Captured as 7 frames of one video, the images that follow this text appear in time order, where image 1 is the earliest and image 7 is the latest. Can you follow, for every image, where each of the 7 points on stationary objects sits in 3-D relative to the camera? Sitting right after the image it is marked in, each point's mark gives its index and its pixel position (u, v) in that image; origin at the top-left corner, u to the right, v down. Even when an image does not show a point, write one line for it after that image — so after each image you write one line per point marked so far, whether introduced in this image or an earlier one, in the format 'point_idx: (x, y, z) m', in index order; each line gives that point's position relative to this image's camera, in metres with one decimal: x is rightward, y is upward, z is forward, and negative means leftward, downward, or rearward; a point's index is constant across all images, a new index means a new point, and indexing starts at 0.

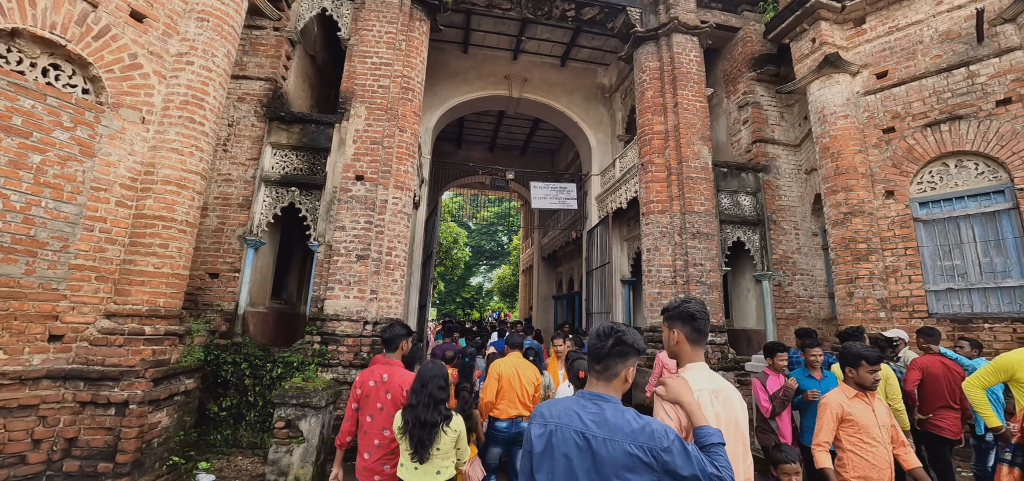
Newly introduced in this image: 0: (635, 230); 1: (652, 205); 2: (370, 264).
0: (+2.3, +0.2, +8.0) m
1: (+2.2, +0.5, +6.8) m
2: (-1.8, -0.3, +5.5) m
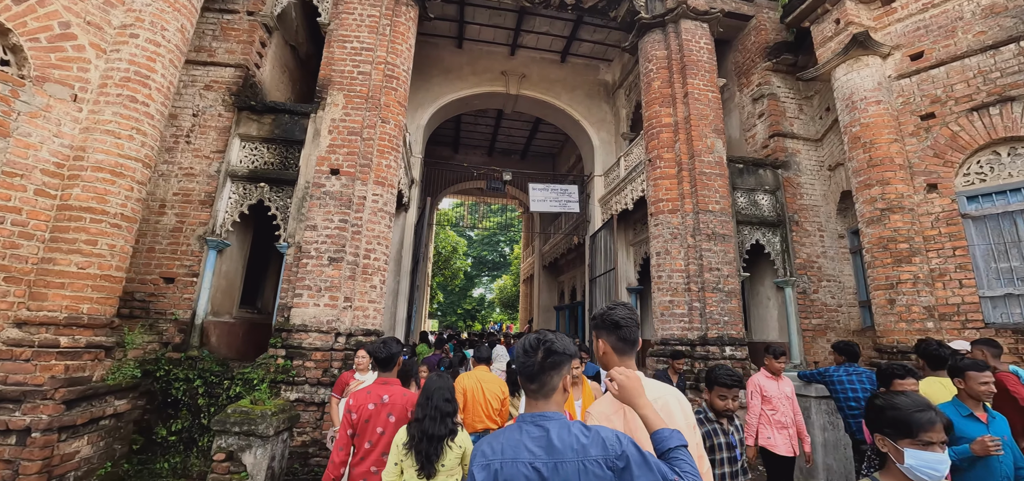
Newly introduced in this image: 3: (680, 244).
0: (+2.3, +0.1, +7.3) m
1: (+2.1, +0.5, +6.1) m
2: (-1.9, -0.3, +4.9) m
3: (+2.3, -0.1, +5.9) m
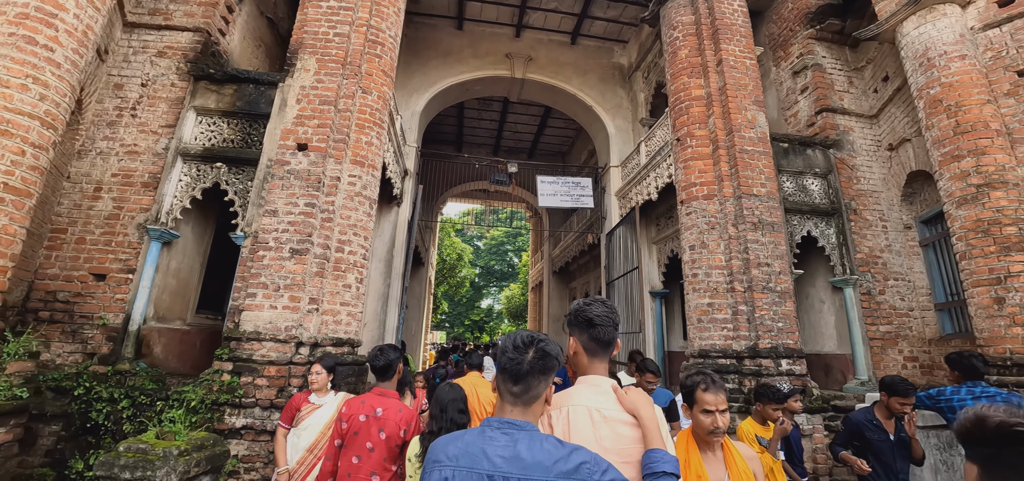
0: (+2.4, +0.2, +6.4) m
1: (+2.2, +0.6, +5.1) m
2: (-1.9, -0.2, +4.0) m
3: (+2.4, +0.1, +4.9) m
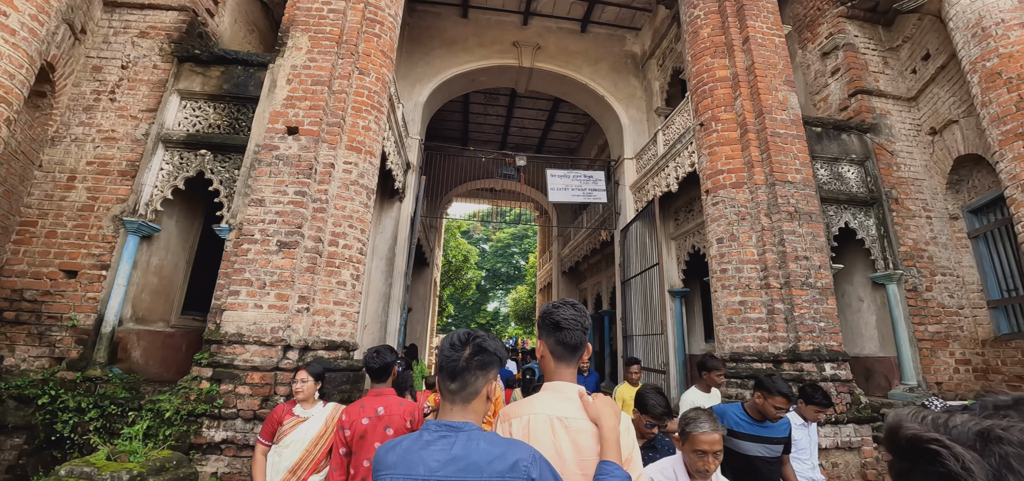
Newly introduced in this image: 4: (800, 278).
0: (+2.5, +0.3, +5.9) m
1: (+2.3, +0.7, +4.7) m
2: (-1.8, -0.1, +3.6) m
3: (+2.5, +0.1, +4.4) m
4: (+2.8, -0.4, +4.1) m
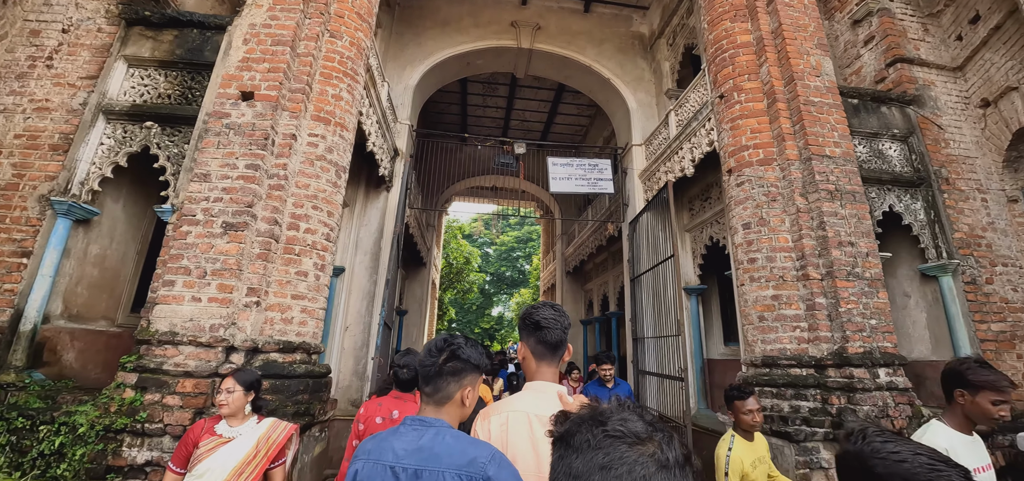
0: (+2.4, +0.4, +5.3) m
1: (+2.2, +0.8, +4.1) m
2: (-1.9, 0.0, +3.0) m
3: (+2.4, +0.3, +3.8) m
4: (+2.7, -0.2, +3.5) m
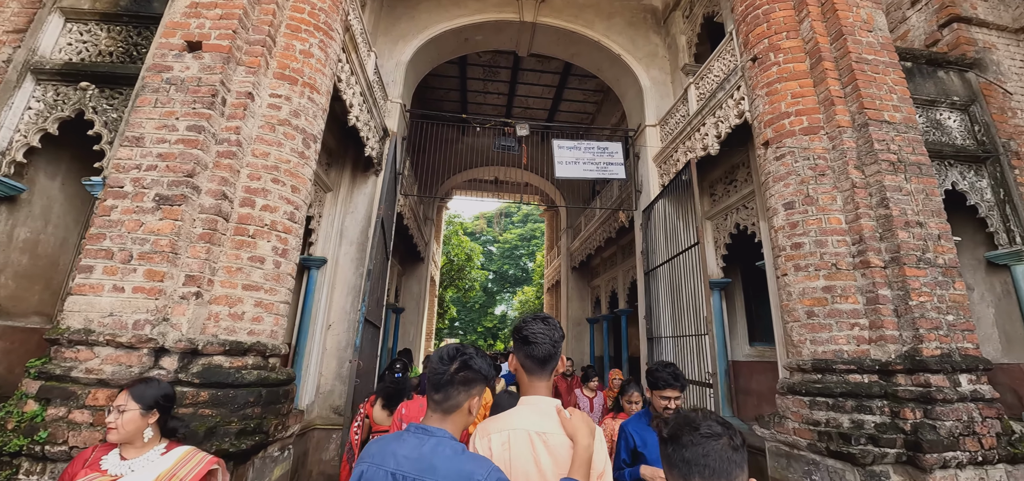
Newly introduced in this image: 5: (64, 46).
0: (+2.5, +0.5, +4.7) m
1: (+2.2, +1.0, +3.5) m
2: (-1.9, +0.1, +2.5) m
3: (+2.4, +0.4, +3.2) m
4: (+2.7, -0.1, +2.9) m
5: (-3.4, +1.5, +3.2) m
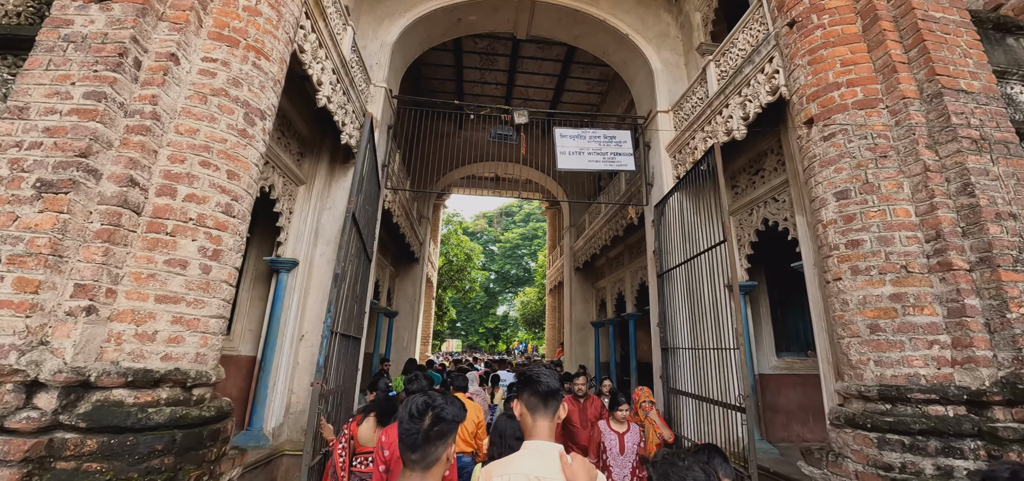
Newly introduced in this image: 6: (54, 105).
0: (+2.4, +0.6, +4.1) m
1: (+2.2, +1.0, +2.9) m
2: (-1.9, +0.1, +1.9) m
3: (+2.4, +0.4, +2.6) m
4: (+2.6, -0.1, +2.3) m
5: (-3.4, +1.5, +2.7) m
6: (-2.1, +0.6, +2.0) m
